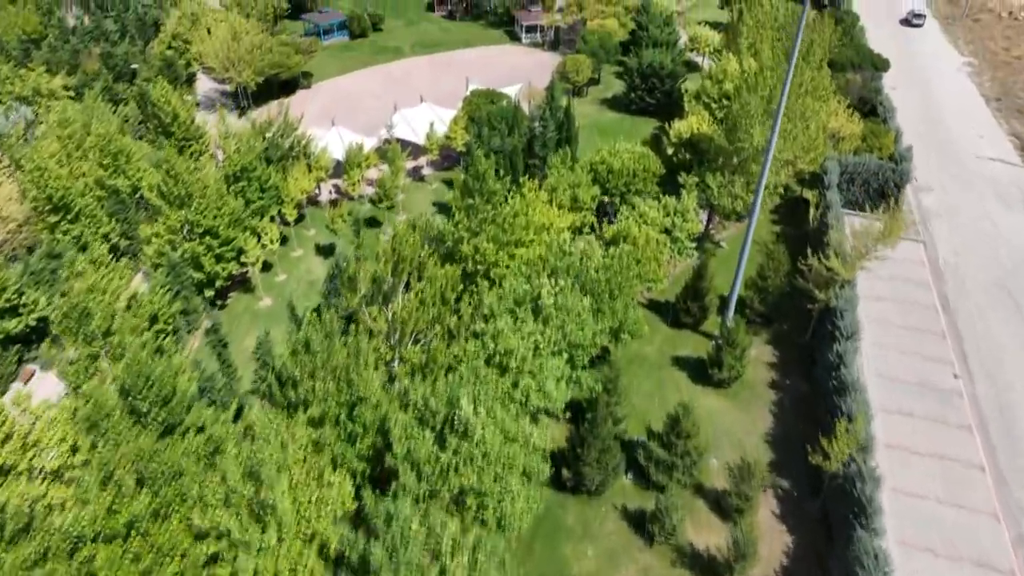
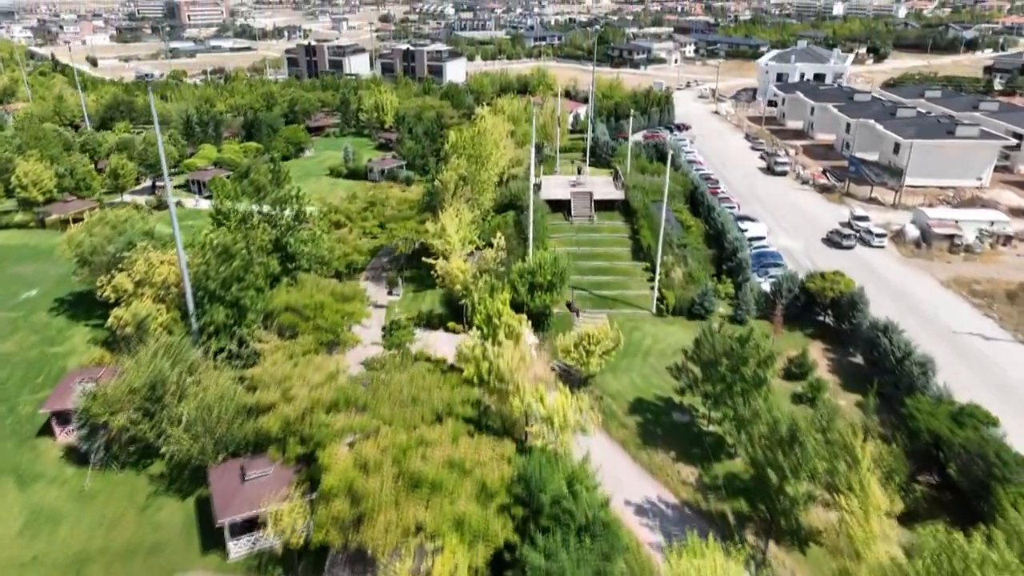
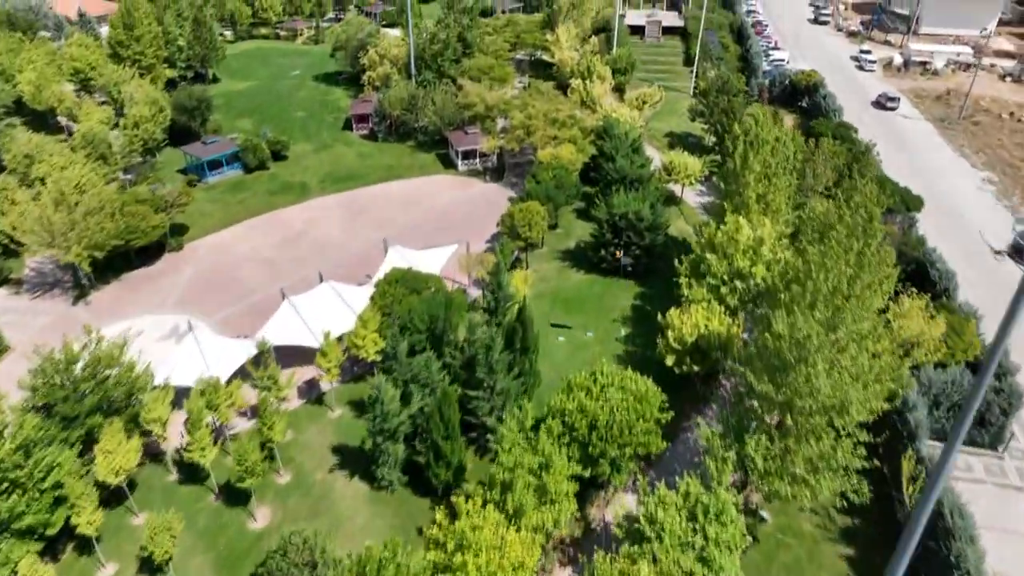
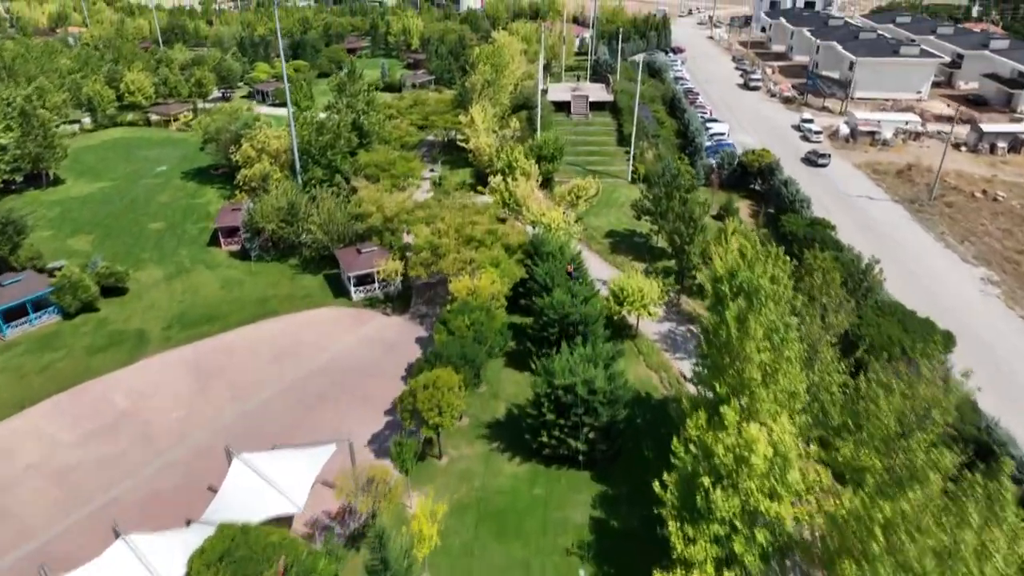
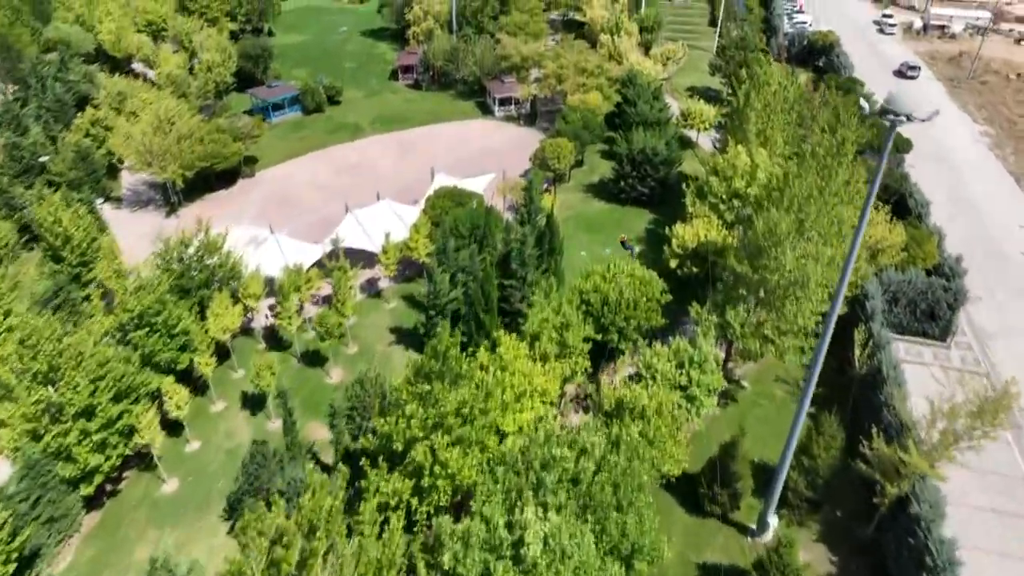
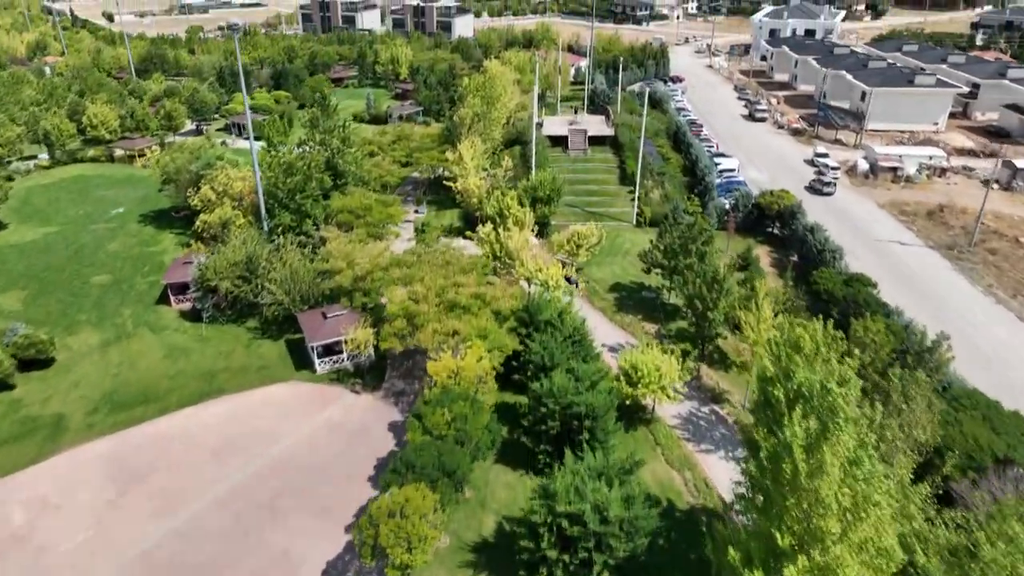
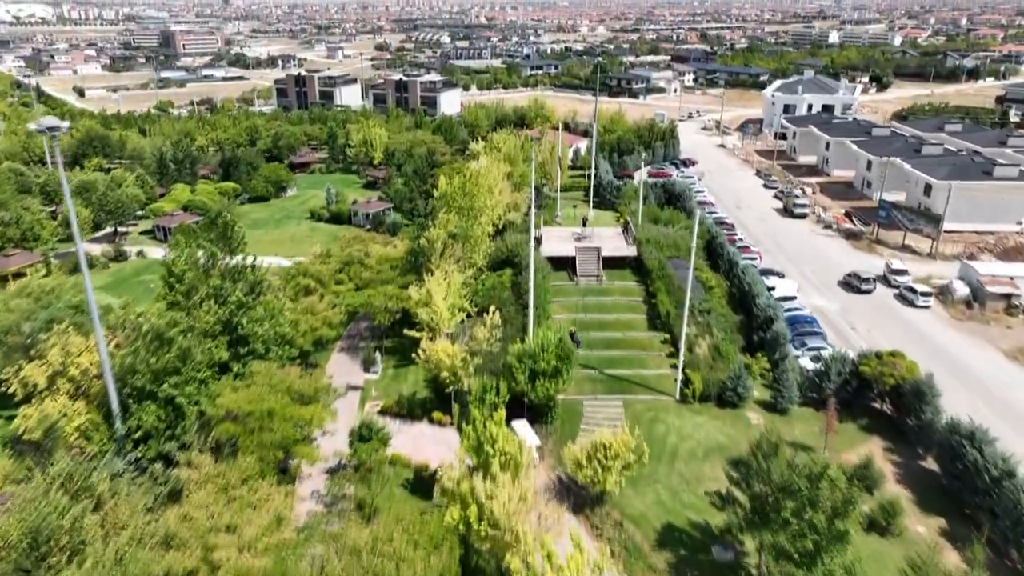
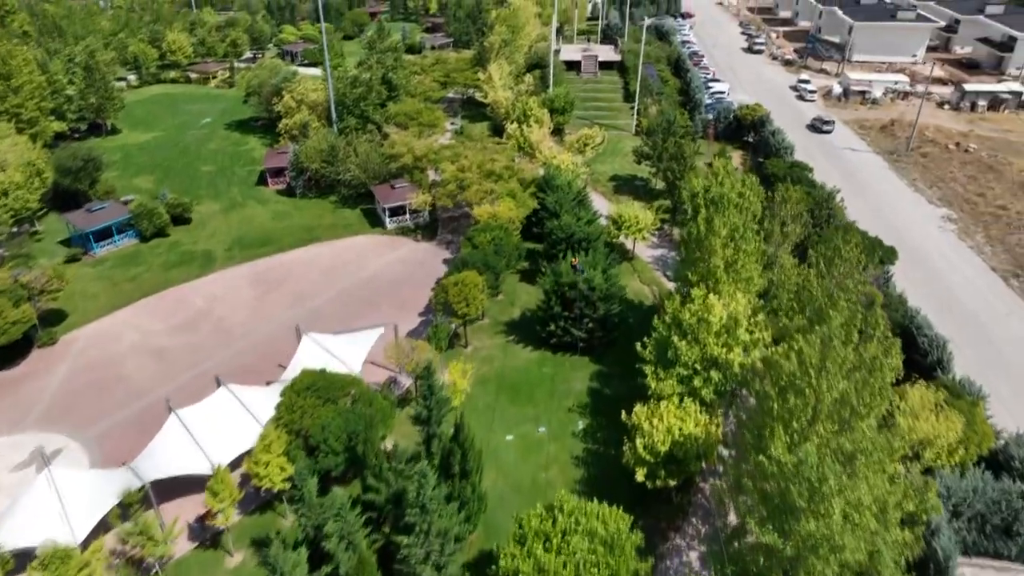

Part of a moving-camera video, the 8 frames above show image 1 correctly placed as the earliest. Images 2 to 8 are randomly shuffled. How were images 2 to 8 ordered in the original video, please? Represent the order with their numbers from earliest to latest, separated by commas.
5, 3, 8, 4, 6, 2, 7
